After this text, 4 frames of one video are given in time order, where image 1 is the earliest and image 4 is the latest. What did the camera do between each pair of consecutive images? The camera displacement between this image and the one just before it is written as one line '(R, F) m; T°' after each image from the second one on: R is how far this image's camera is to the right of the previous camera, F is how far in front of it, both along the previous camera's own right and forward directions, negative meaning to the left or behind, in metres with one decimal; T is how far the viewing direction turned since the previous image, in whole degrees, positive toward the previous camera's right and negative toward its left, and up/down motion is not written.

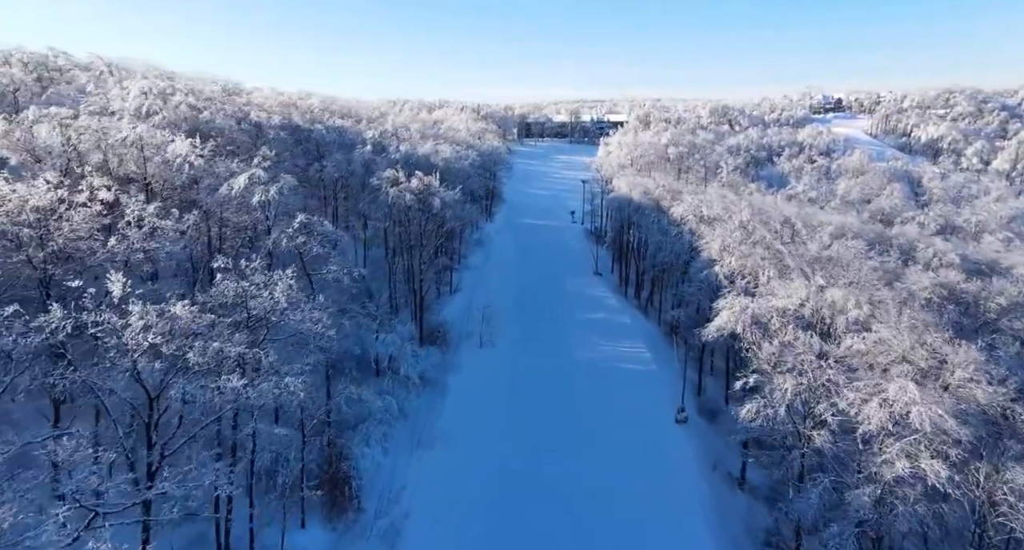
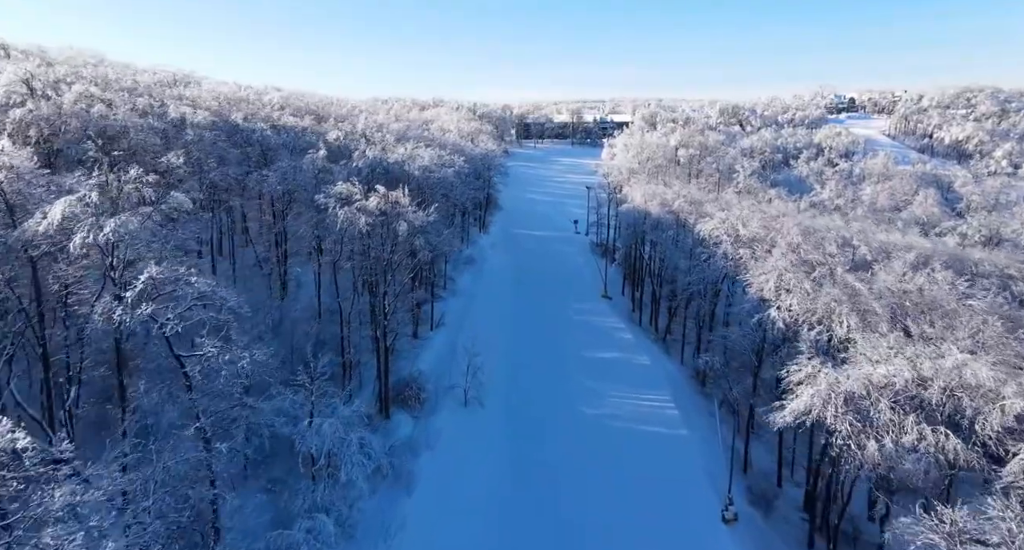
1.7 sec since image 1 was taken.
(+0.4, +10.9) m; 0°
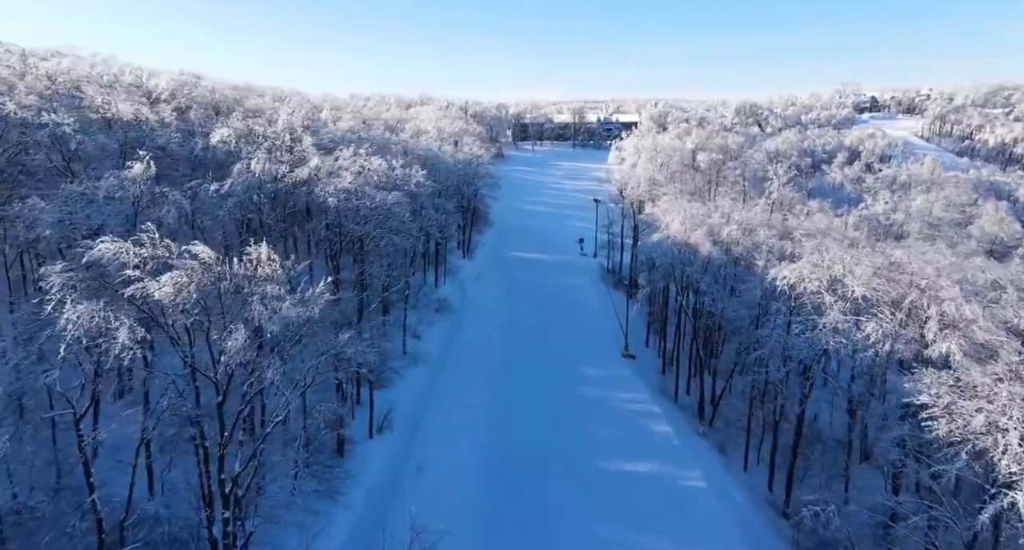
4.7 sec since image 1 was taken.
(+0.8, +18.1) m; 0°
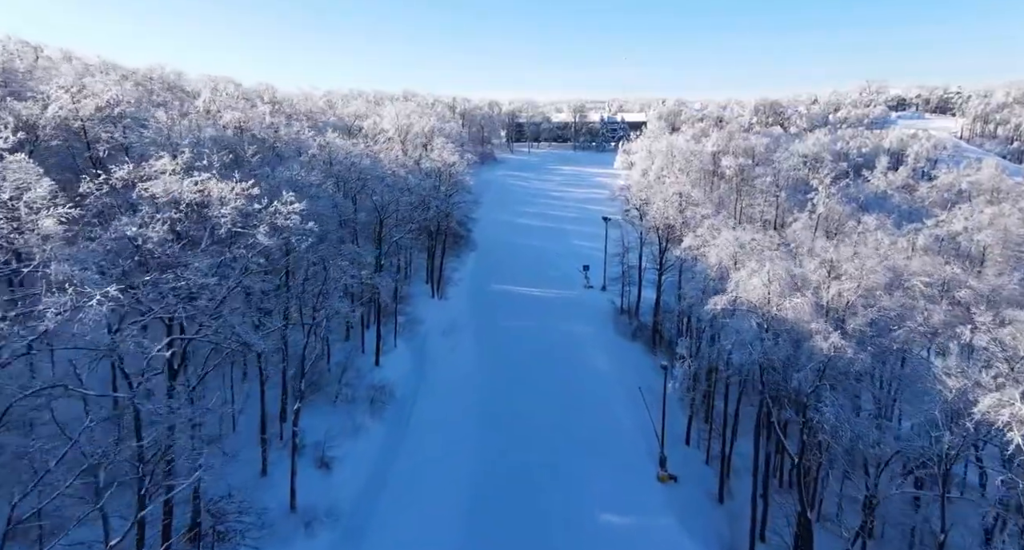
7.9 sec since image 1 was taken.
(+1.3, +18.8) m; 0°
